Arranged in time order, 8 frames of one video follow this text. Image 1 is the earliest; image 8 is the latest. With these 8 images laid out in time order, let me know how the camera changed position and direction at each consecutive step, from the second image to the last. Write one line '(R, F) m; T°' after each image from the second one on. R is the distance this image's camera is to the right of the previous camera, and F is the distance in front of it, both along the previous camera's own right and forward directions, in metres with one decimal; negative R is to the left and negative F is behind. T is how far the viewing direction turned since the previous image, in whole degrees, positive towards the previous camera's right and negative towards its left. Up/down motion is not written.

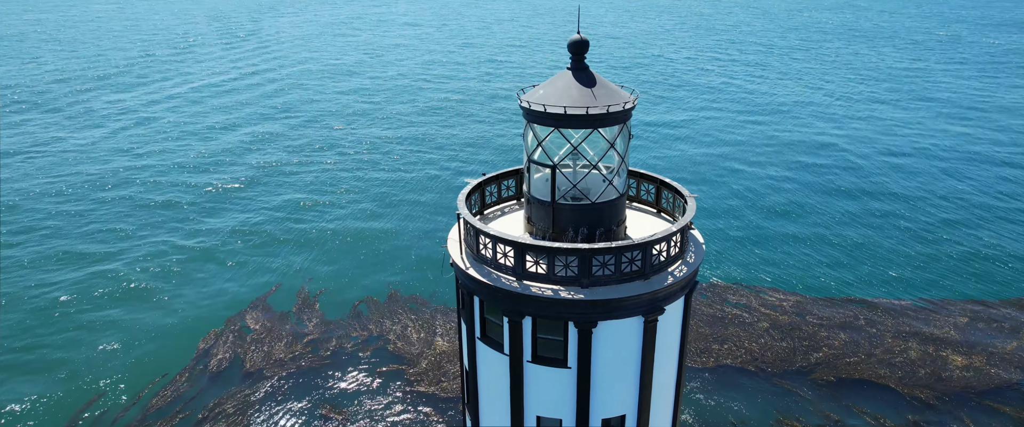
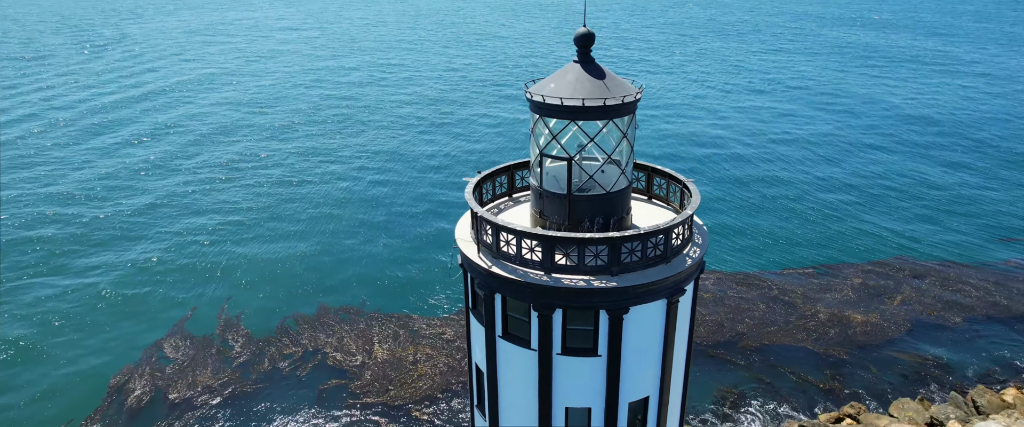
(-3.5, -0.7) m; +11°
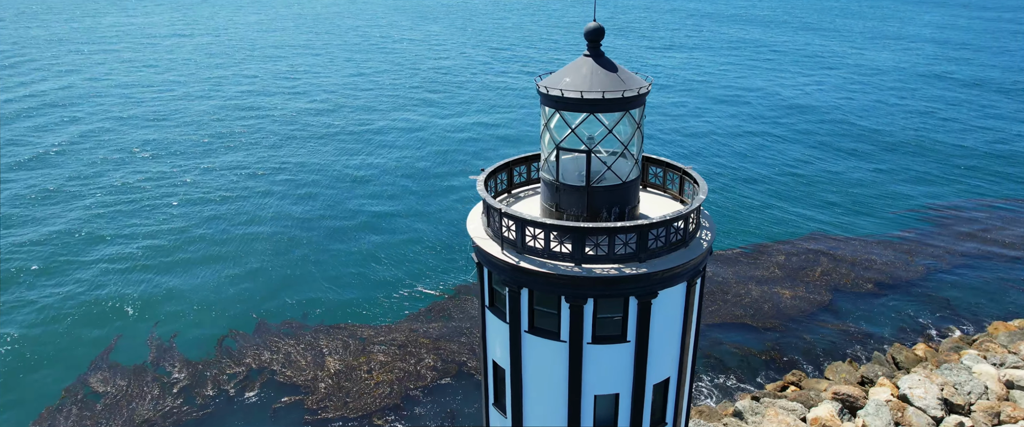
(-3.4, -0.4) m; +10°
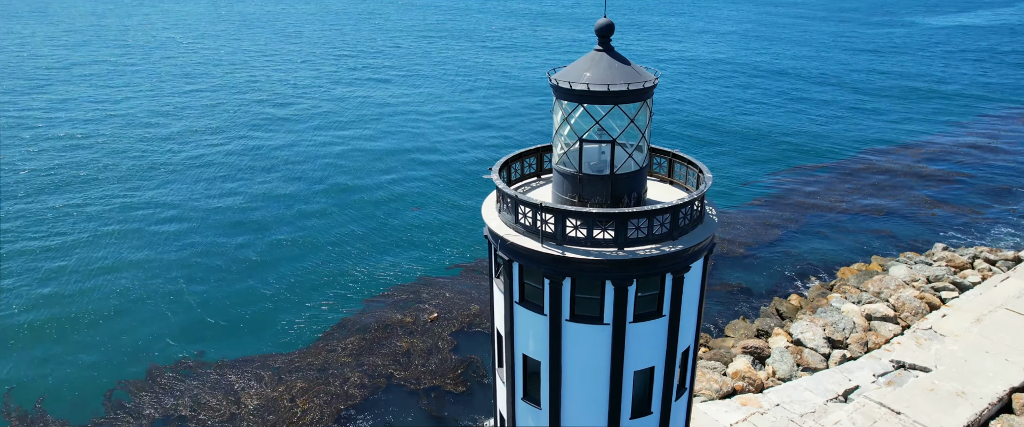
(-6.0, +0.3) m; +16°
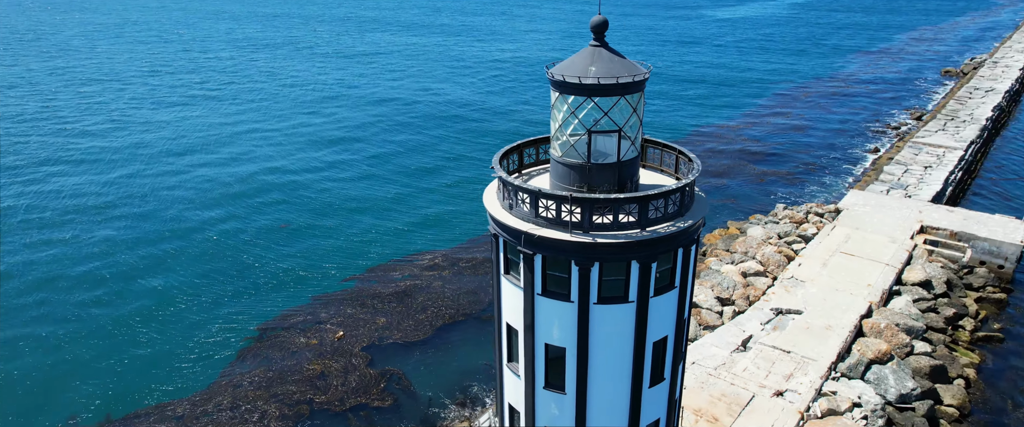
(-6.1, +0.5) m; +17°
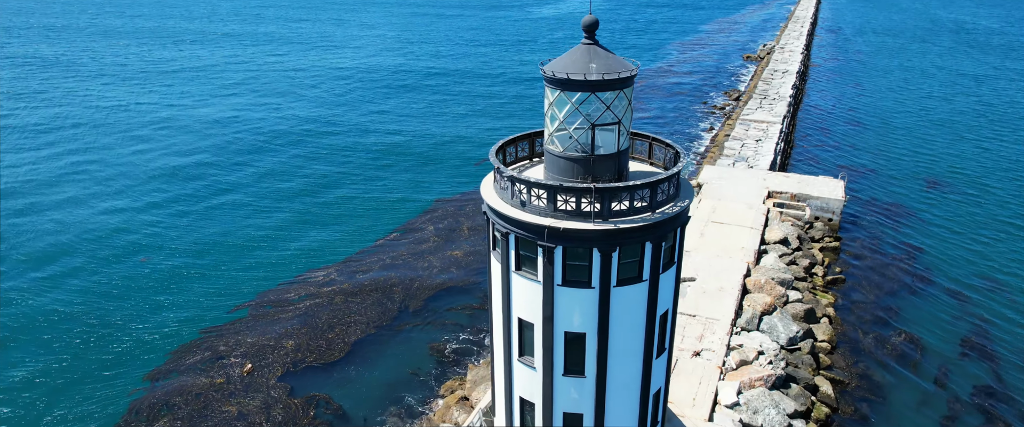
(-5.9, +0.4) m; +16°
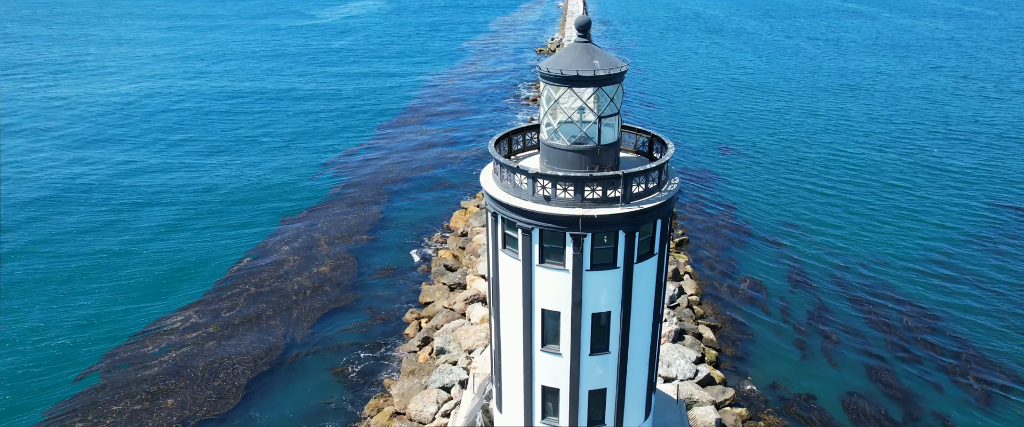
(-7.9, +0.8) m; +20°
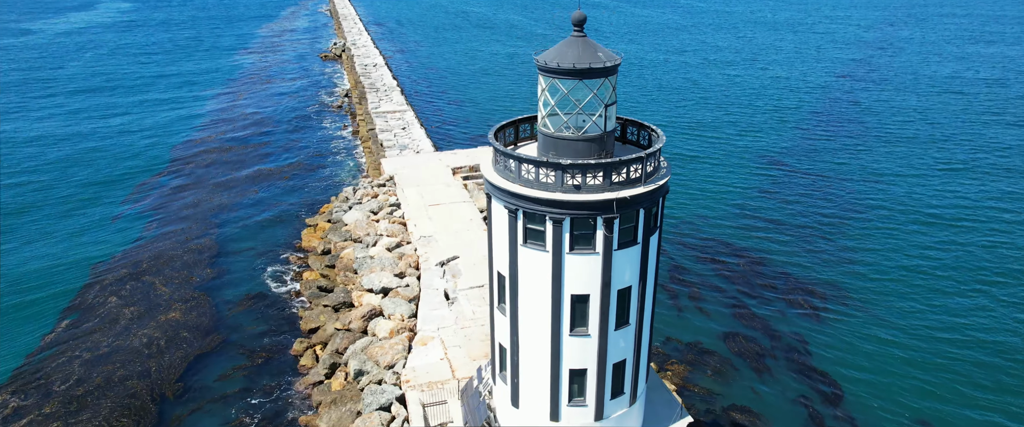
(-9.0, +1.5) m; +22°
